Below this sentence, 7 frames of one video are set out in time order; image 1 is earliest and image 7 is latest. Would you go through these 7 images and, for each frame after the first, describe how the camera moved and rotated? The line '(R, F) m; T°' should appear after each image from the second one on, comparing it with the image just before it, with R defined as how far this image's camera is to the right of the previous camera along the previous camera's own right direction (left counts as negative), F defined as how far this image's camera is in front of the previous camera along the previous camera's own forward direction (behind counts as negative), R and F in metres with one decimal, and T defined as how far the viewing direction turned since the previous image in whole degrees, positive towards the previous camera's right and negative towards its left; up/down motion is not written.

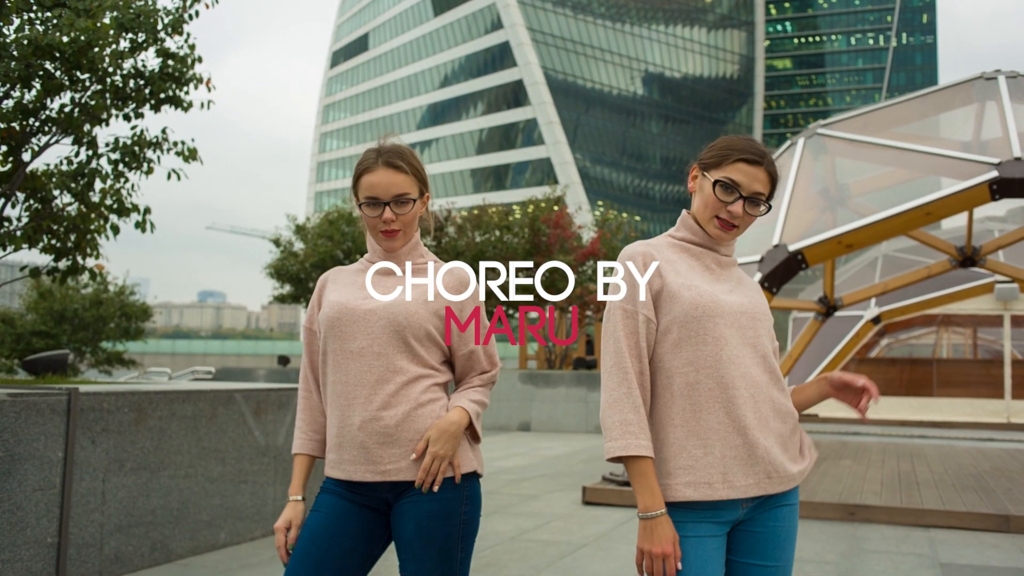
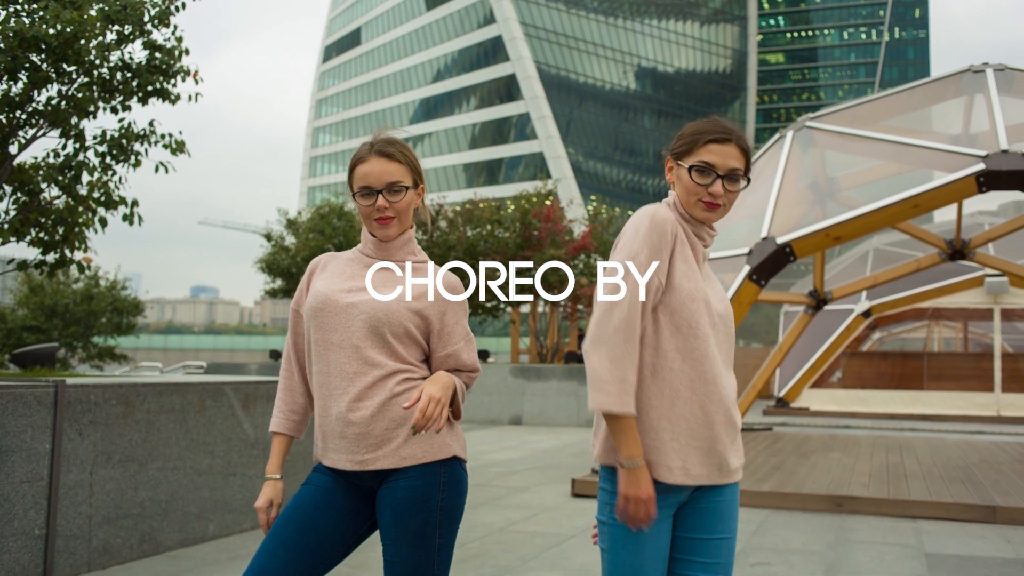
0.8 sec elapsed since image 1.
(0.0, 0.0) m; 0°
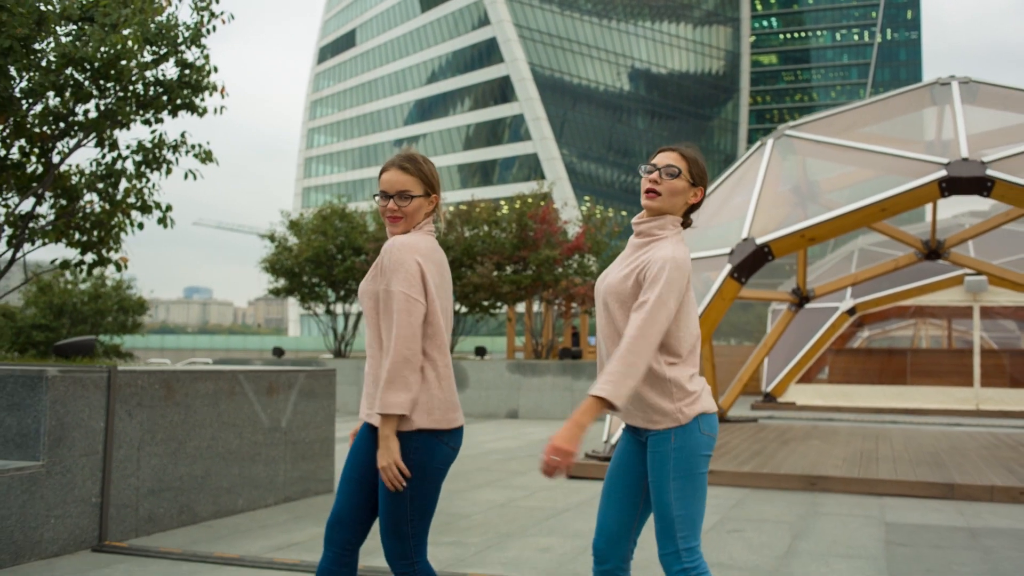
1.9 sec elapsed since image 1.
(-0.1, -0.7) m; 0°
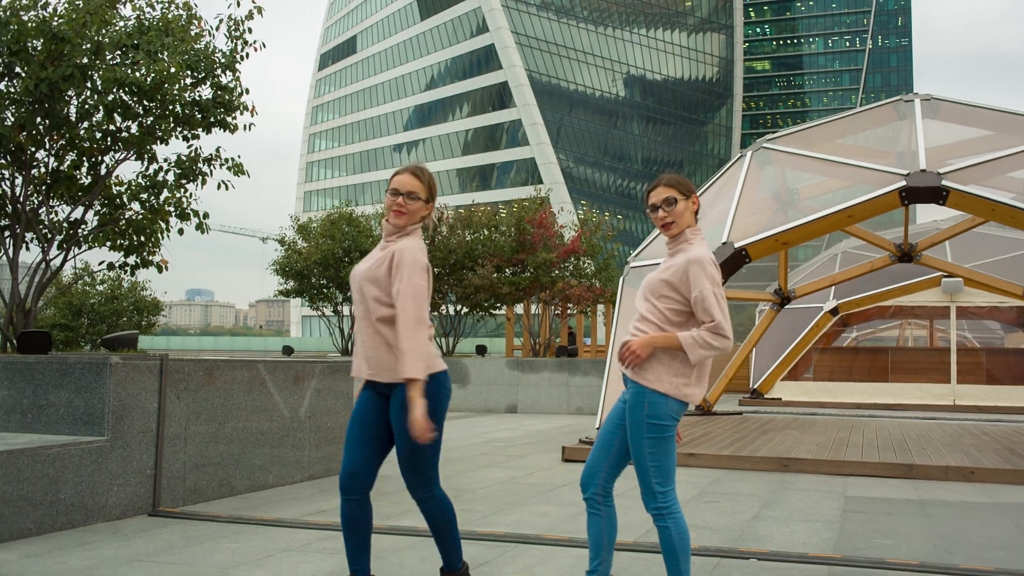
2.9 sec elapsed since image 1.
(0.0, -0.9) m; 0°
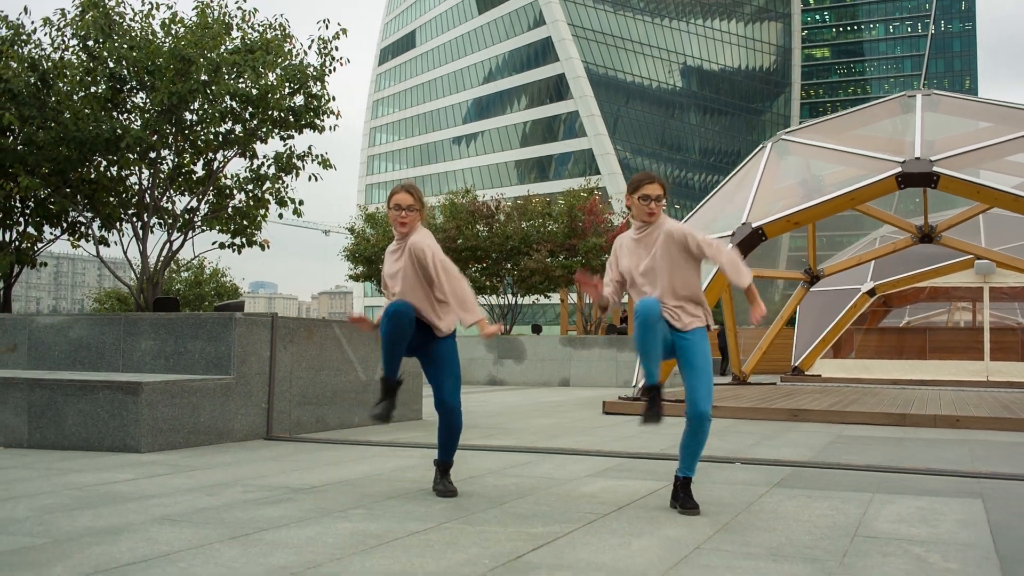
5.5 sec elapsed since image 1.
(+0.2, -1.6) m; -4°
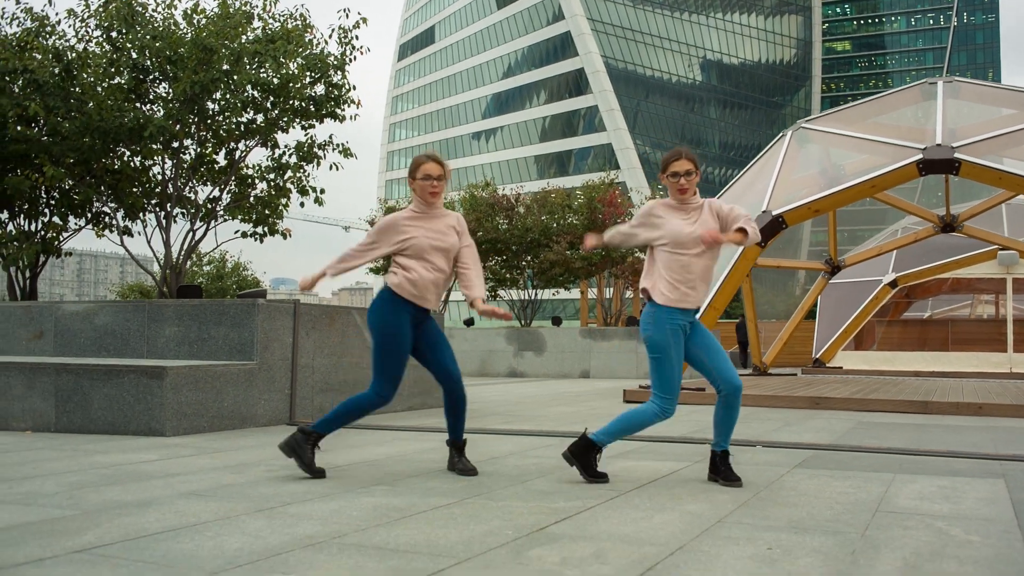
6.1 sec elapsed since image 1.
(0.0, 0.0) m; -1°
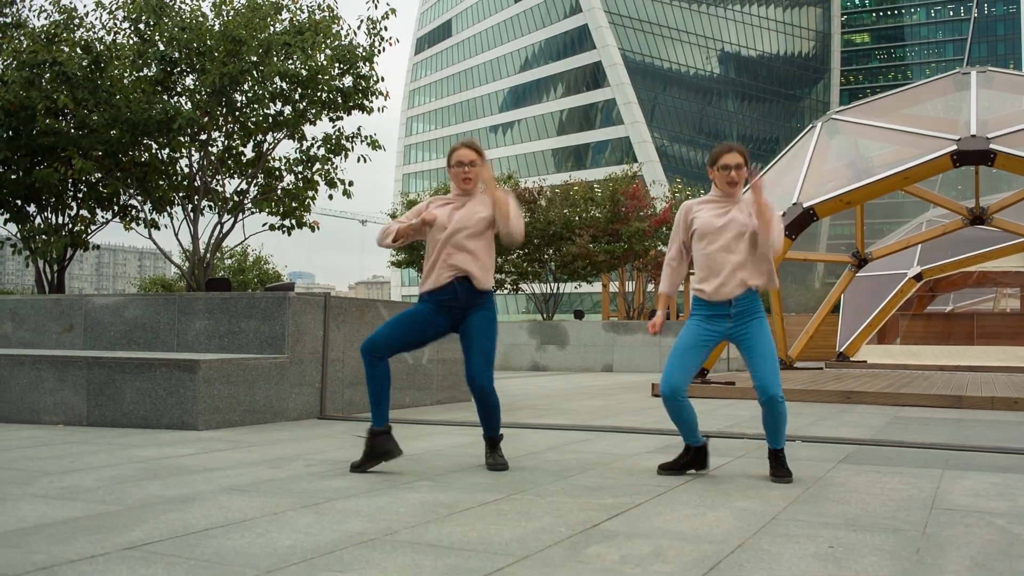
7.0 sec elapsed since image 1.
(-0.2, +0.1) m; -1°
